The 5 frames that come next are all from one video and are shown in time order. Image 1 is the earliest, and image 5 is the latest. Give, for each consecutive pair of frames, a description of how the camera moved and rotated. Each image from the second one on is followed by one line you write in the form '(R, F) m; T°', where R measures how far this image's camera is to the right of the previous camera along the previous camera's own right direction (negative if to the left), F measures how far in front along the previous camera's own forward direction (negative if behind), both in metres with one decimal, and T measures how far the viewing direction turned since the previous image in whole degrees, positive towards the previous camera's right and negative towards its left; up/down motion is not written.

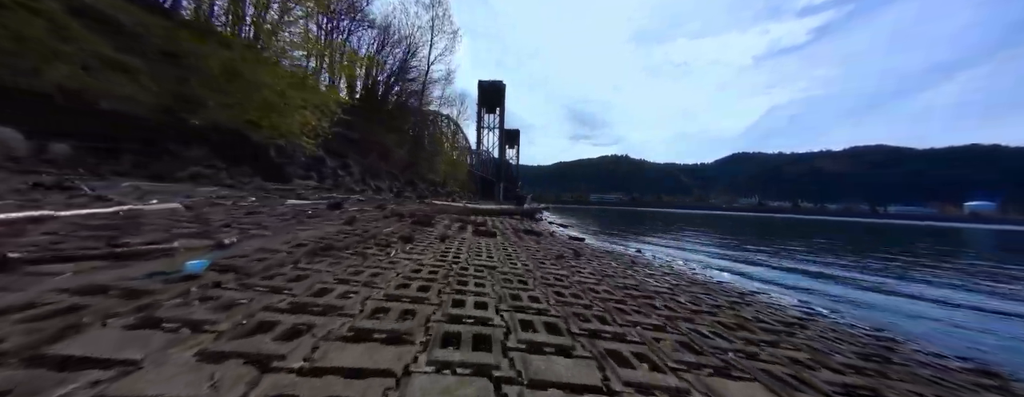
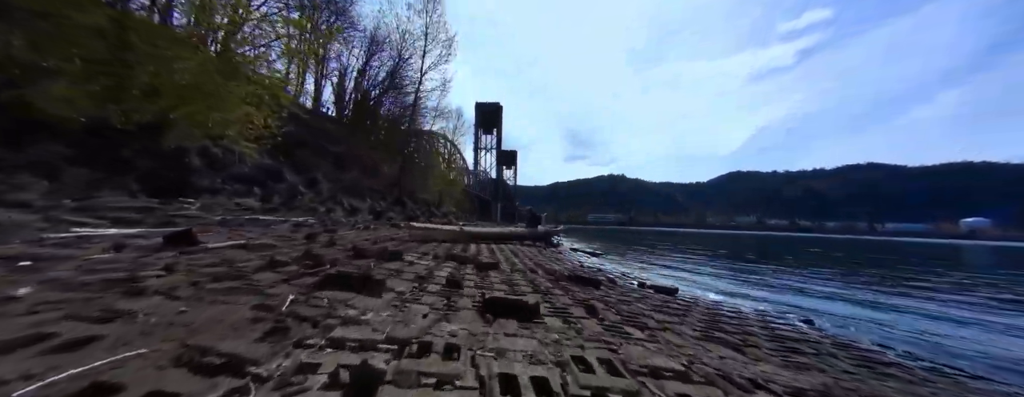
(-0.5, +3.5) m; +1°
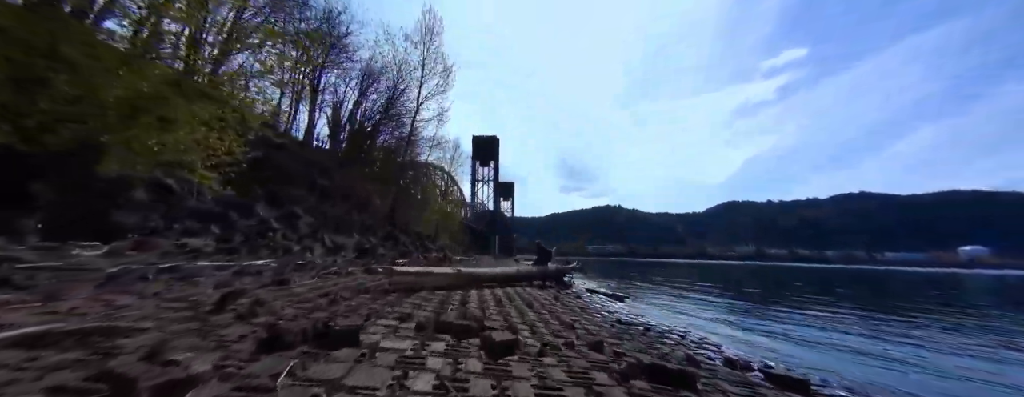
(-0.3, +1.5) m; +1°
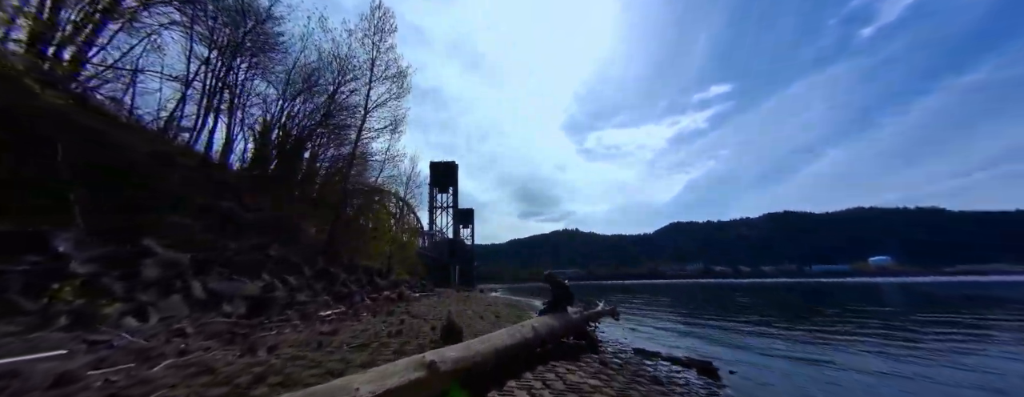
(-0.8, +3.7) m; +8°
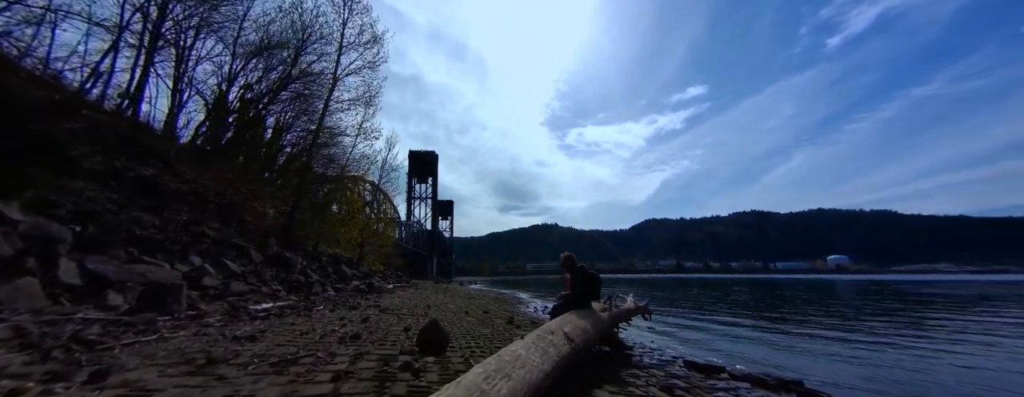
(-0.4, +1.8) m; +4°
